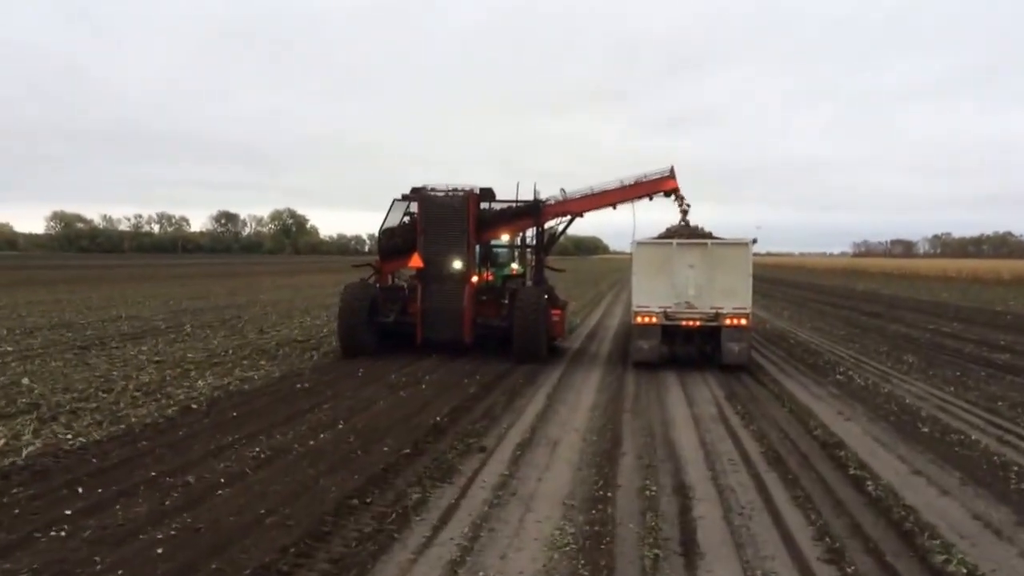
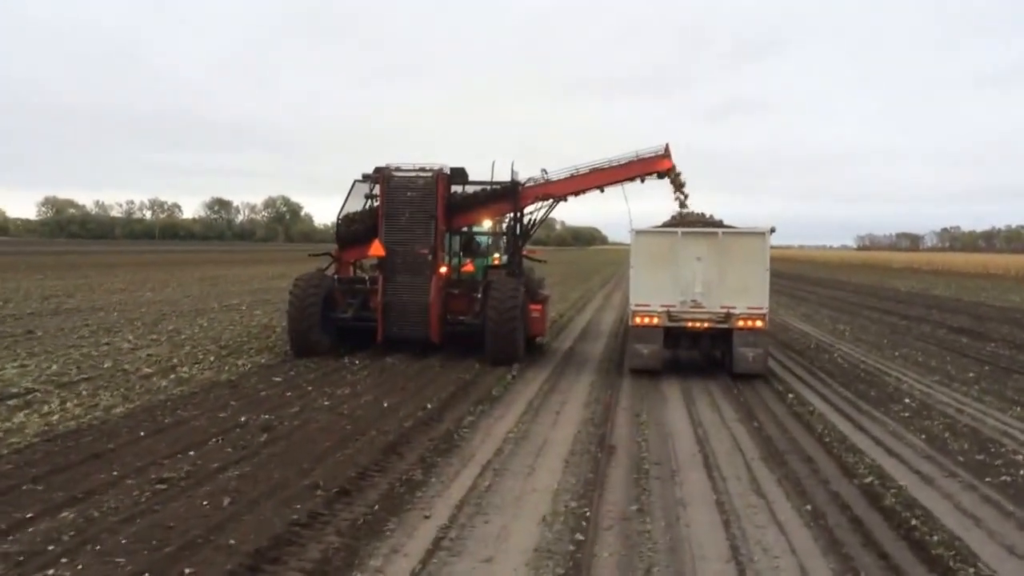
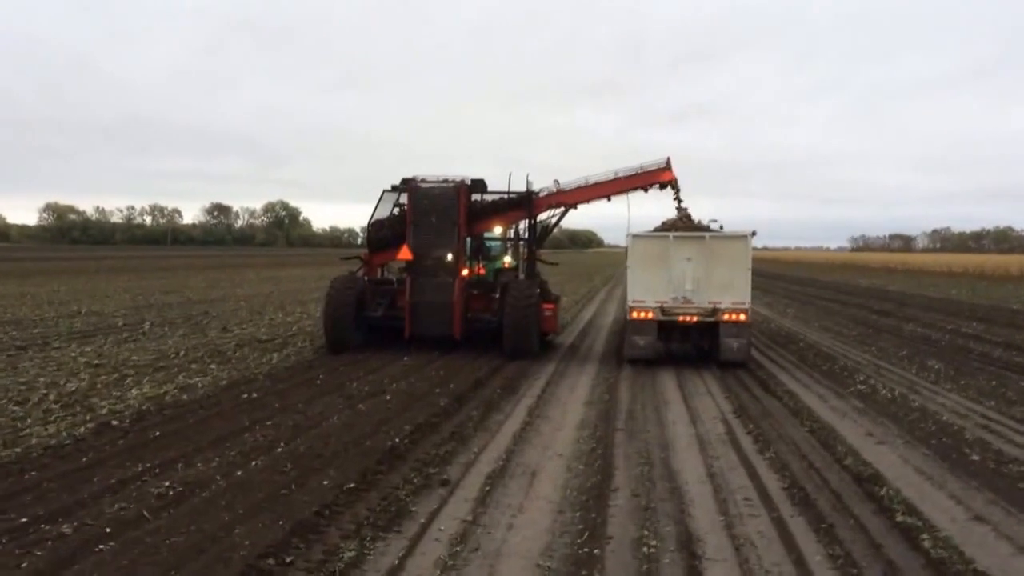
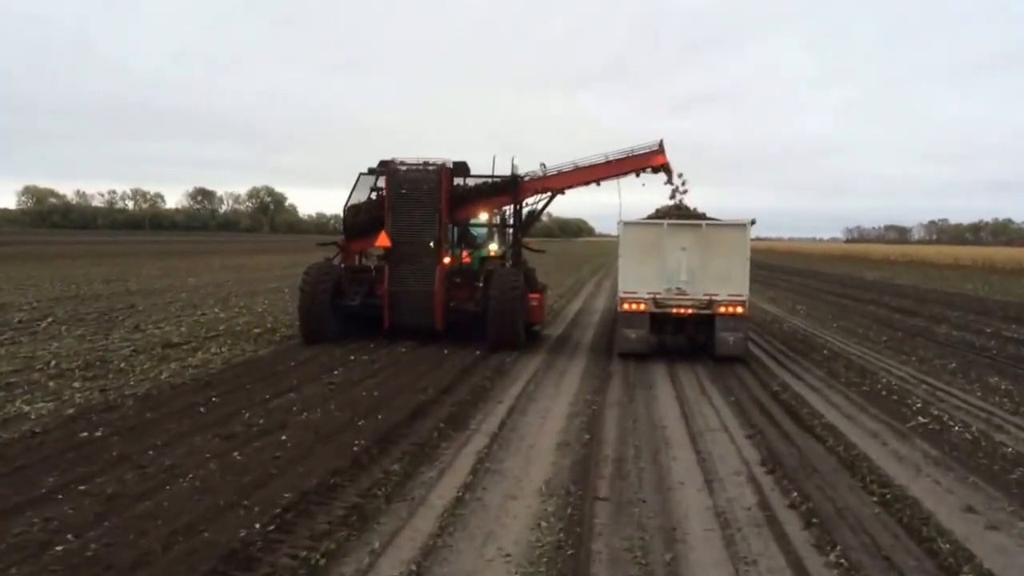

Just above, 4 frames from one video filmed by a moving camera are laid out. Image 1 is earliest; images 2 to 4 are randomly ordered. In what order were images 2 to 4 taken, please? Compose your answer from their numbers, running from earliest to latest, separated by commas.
3, 4, 2
